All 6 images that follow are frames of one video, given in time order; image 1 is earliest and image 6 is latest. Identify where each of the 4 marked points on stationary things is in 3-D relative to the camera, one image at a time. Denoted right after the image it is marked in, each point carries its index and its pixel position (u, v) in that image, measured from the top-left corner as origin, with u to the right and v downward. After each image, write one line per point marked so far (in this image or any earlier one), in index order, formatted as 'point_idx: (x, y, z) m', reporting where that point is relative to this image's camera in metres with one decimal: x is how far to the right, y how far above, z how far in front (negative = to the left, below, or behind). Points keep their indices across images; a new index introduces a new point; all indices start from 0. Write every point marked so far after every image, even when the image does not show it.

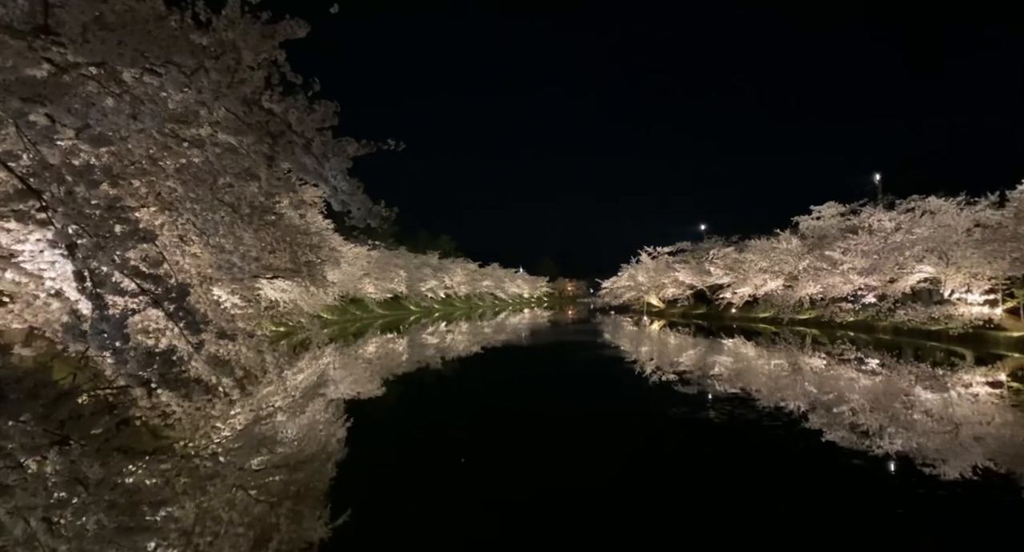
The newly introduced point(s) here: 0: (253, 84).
0: (-3.0, +2.3, +5.9) m
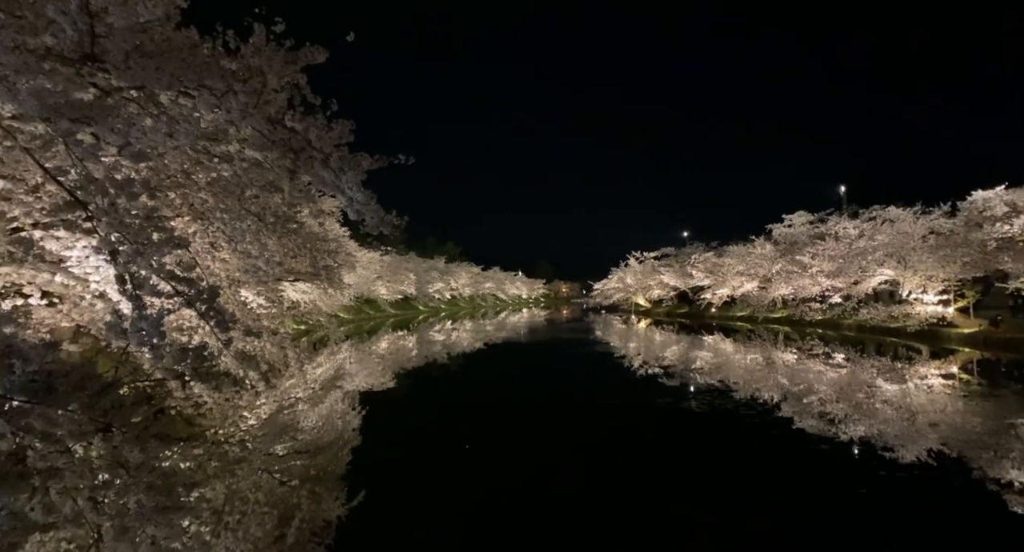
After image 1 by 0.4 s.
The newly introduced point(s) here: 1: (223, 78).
0: (-3.0, +2.2, +6.4) m
1: (-3.7, +2.5, +6.4) m
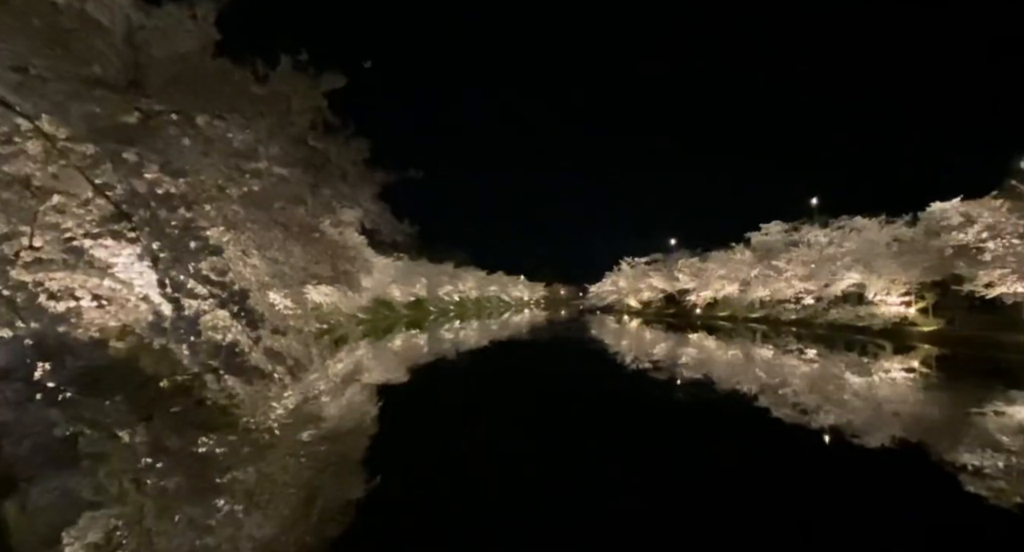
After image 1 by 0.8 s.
0: (-3.0, +2.2, +7.1) m
1: (-3.7, +2.5, +7.0) m
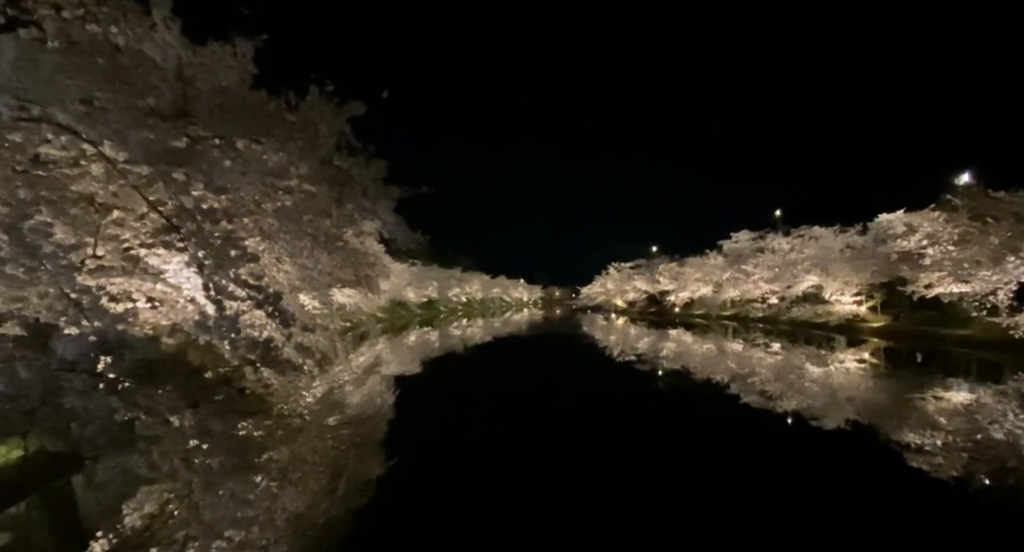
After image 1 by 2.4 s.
0: (-3.0, +2.1, +8.0) m
1: (-3.7, +2.4, +8.0) m
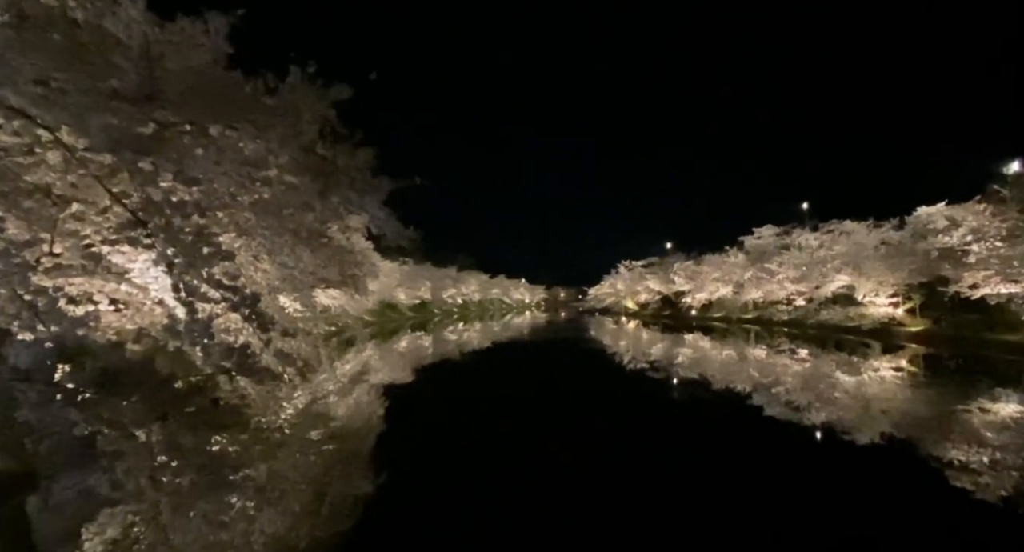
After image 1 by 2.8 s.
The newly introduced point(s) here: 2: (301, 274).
0: (-3.0, +2.1, +7.4) m
1: (-3.6, +2.4, +7.3) m
2: (-3.9, 0.0, +9.2) m
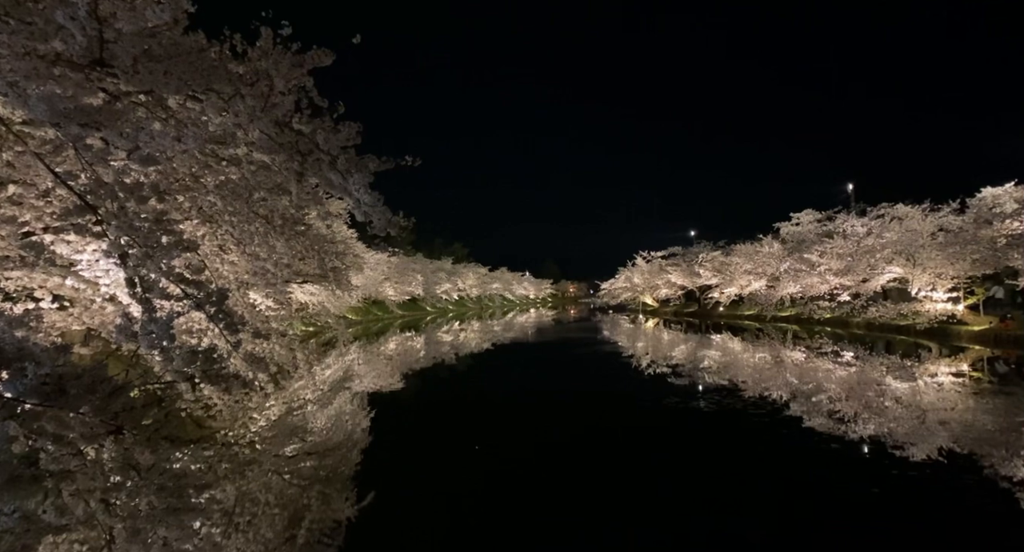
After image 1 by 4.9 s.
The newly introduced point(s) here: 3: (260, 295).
0: (-3.0, +2.2, +6.5) m
1: (-3.6, +2.5, +6.4) m
2: (-3.9, +0.1, +8.3) m
3: (-4.5, -0.3, +8.6) m
